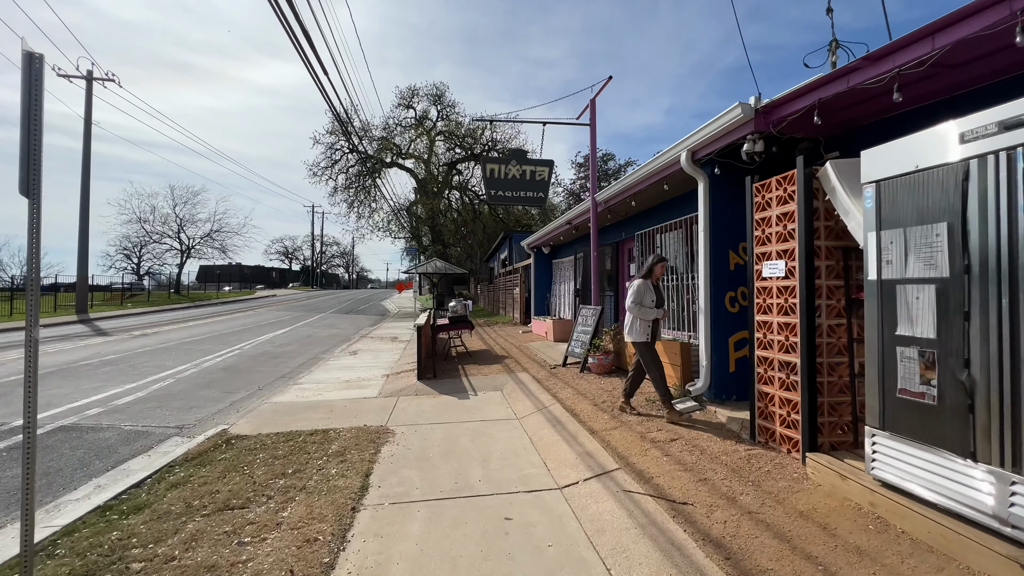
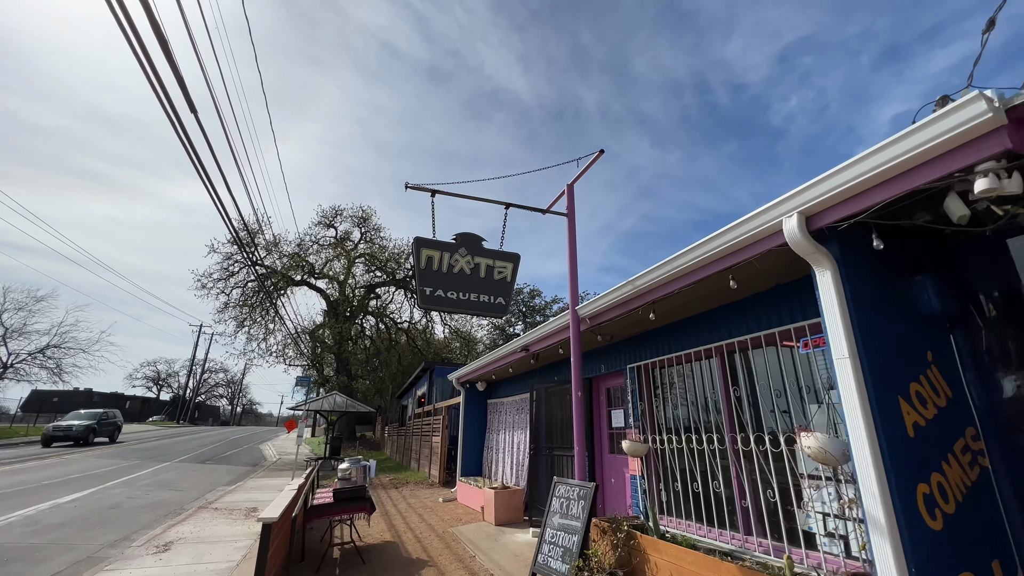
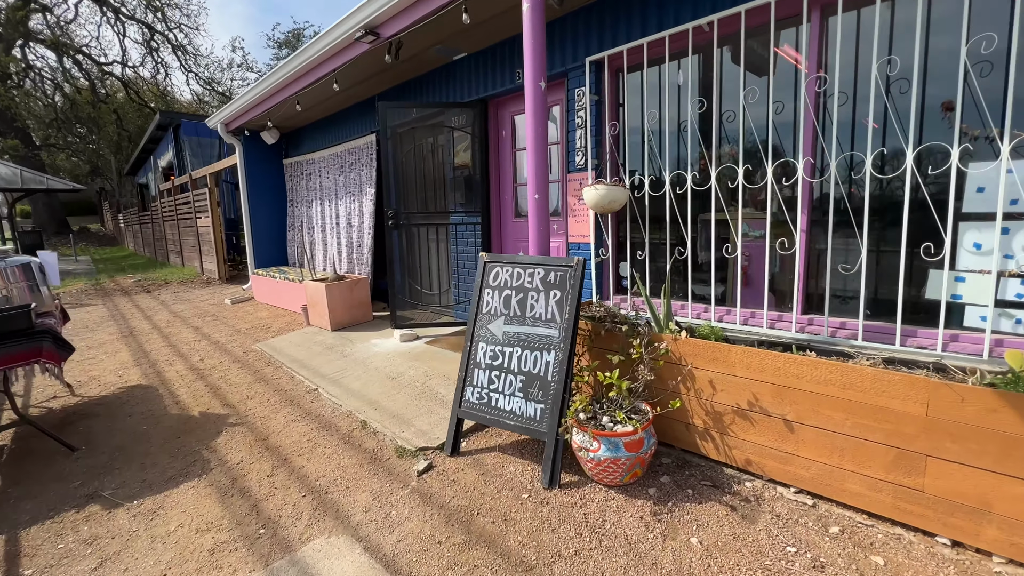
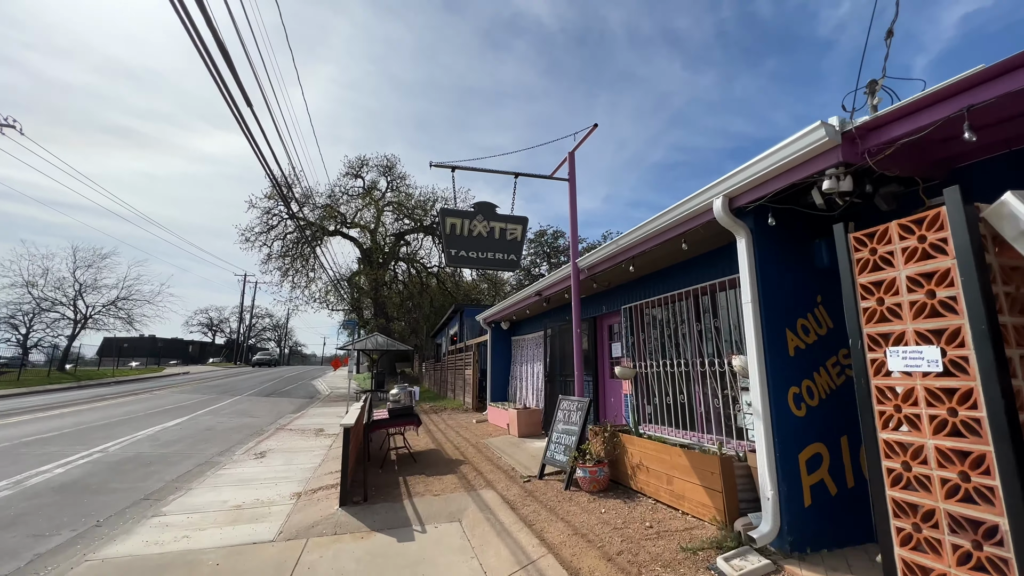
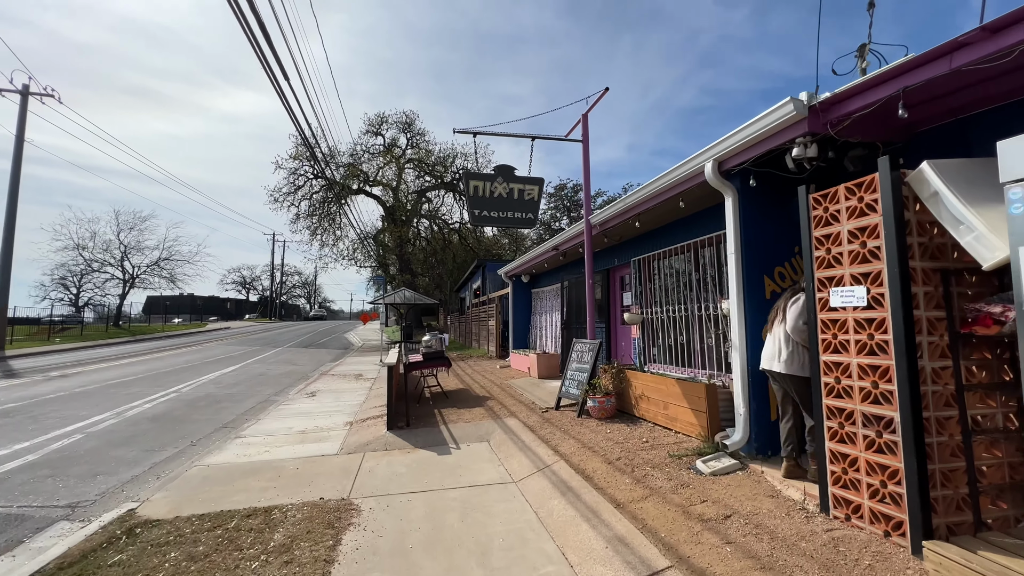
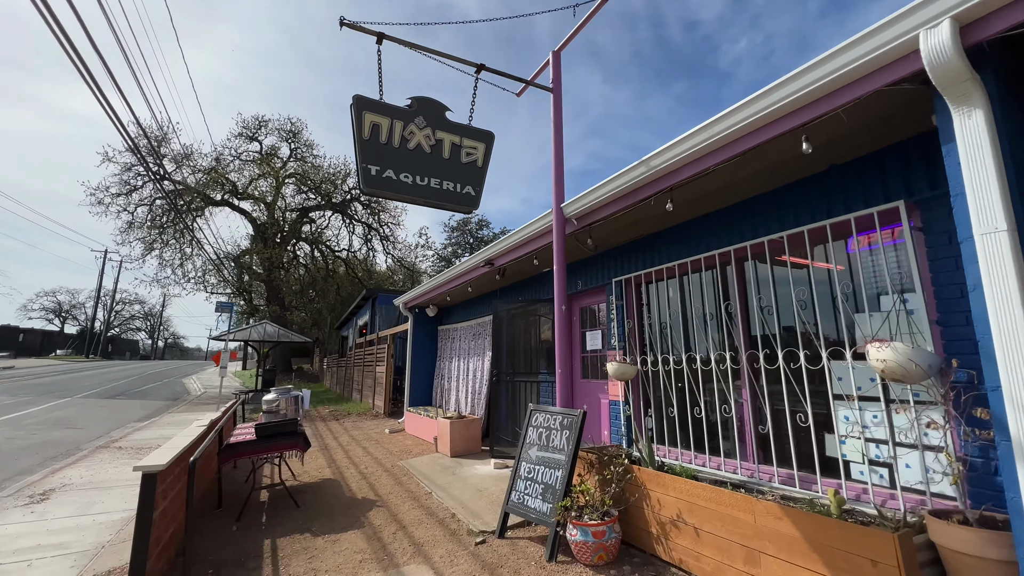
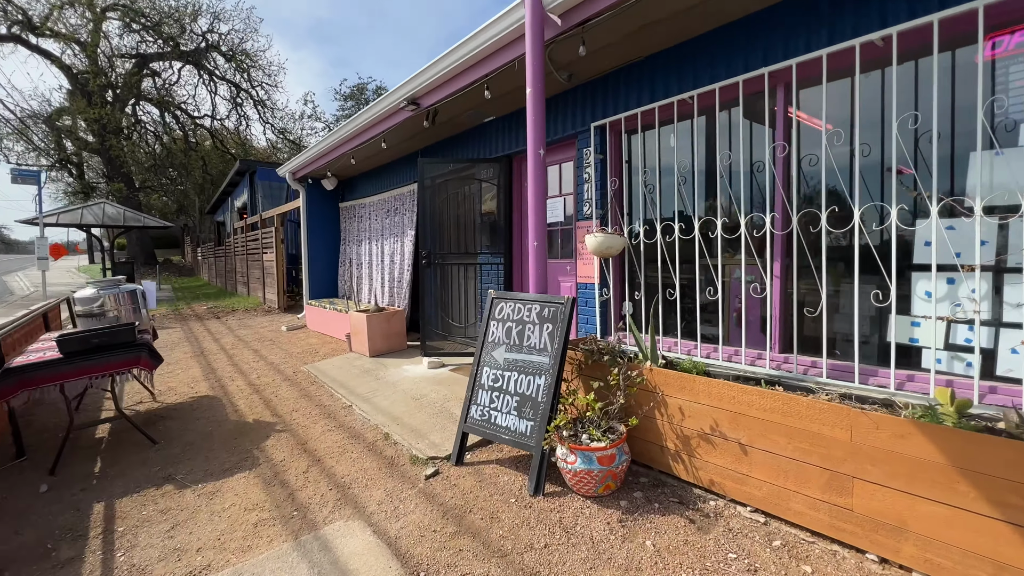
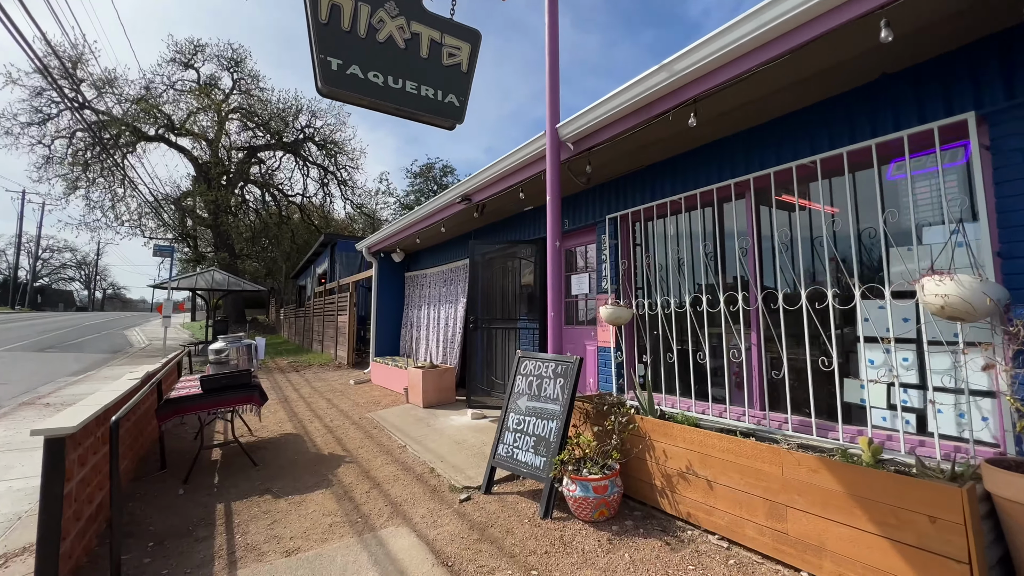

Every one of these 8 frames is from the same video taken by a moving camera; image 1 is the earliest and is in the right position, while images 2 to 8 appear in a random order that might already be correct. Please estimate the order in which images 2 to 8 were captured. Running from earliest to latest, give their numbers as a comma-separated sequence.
5, 4, 2, 6, 8, 7, 3
